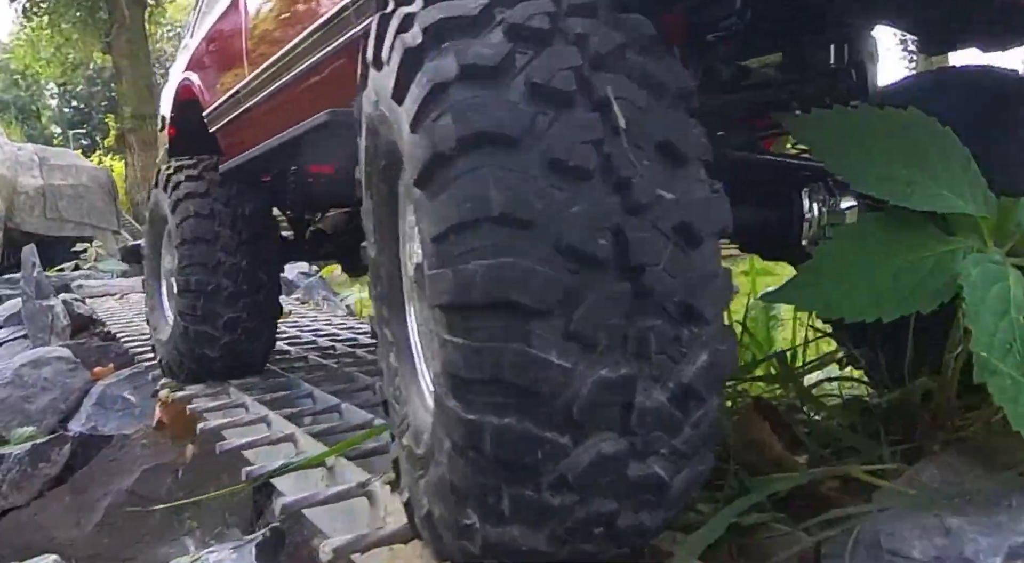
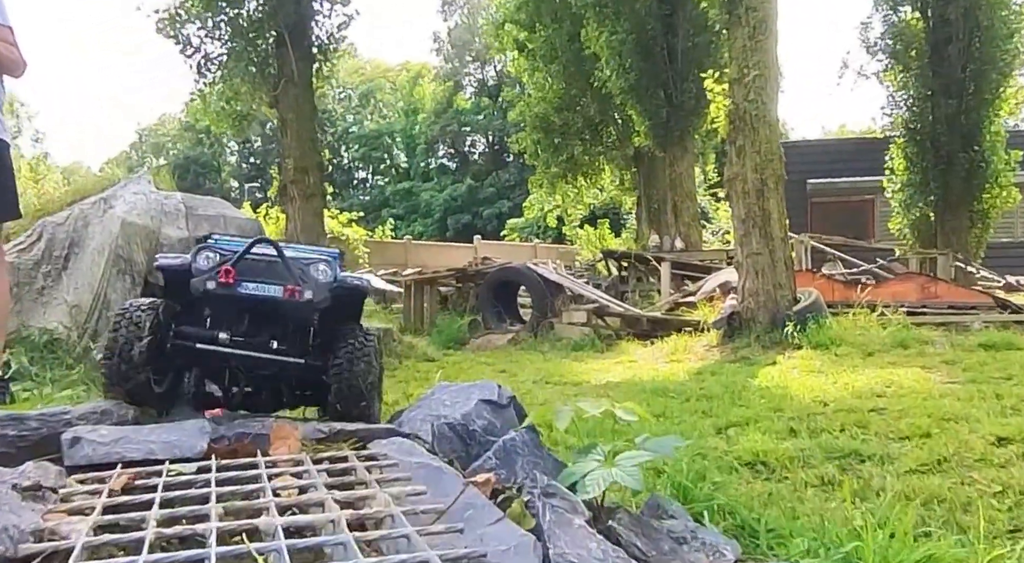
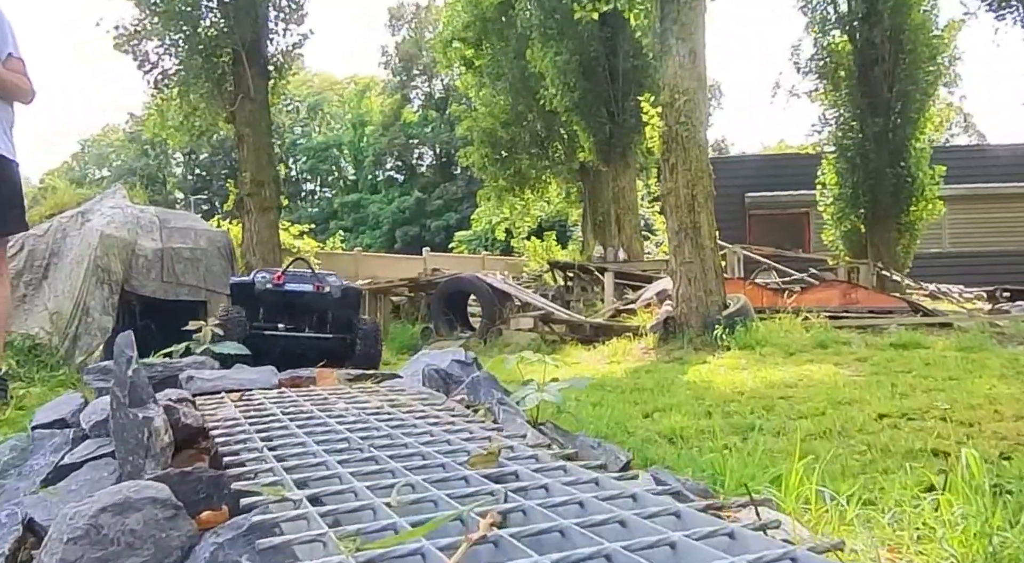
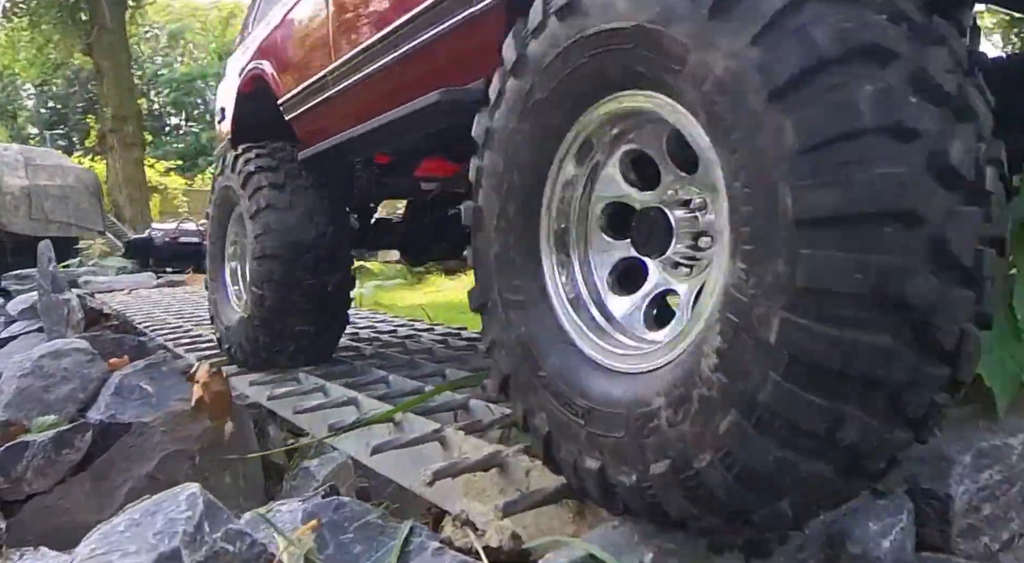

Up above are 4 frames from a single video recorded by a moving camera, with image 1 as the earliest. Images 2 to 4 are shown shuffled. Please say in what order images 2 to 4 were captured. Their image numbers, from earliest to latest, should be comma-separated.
4, 3, 2
